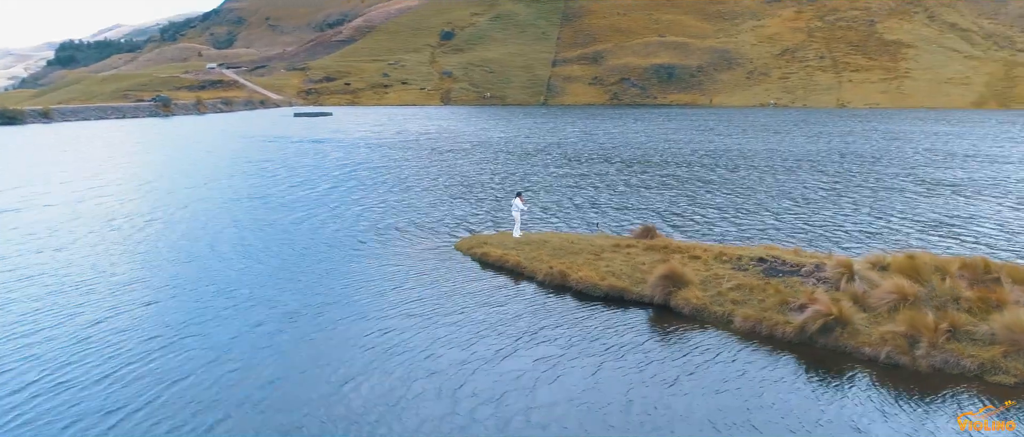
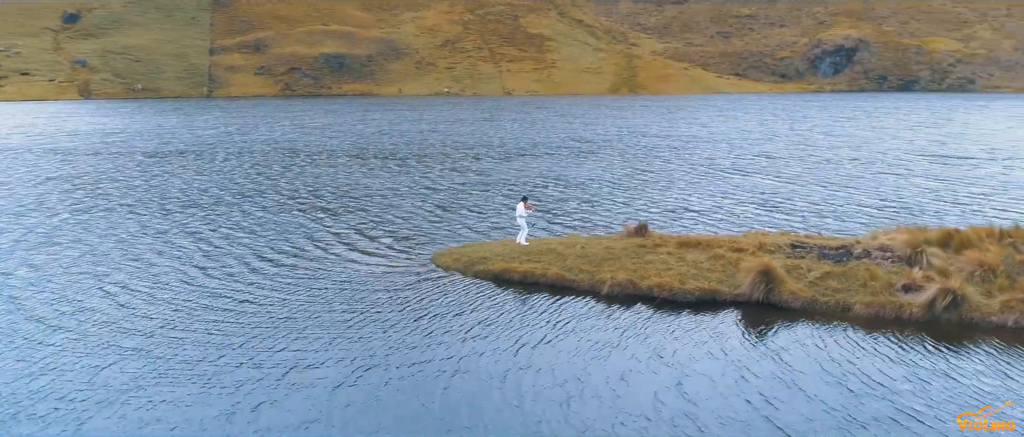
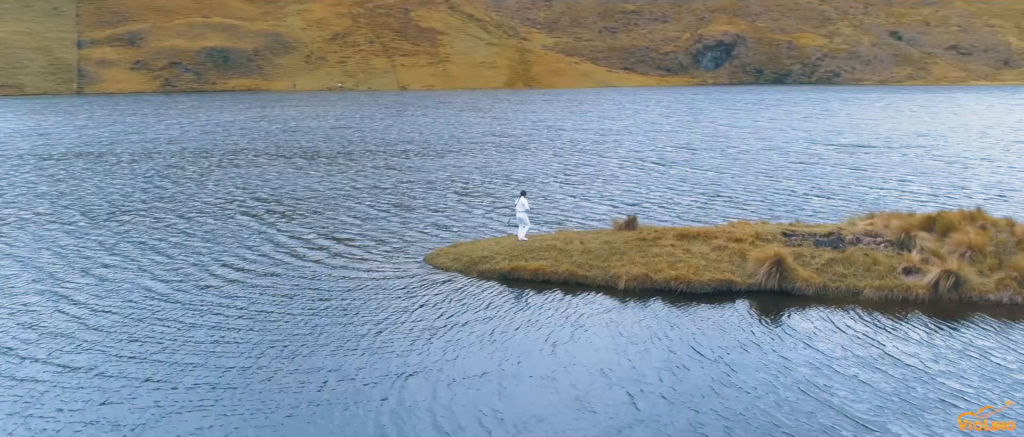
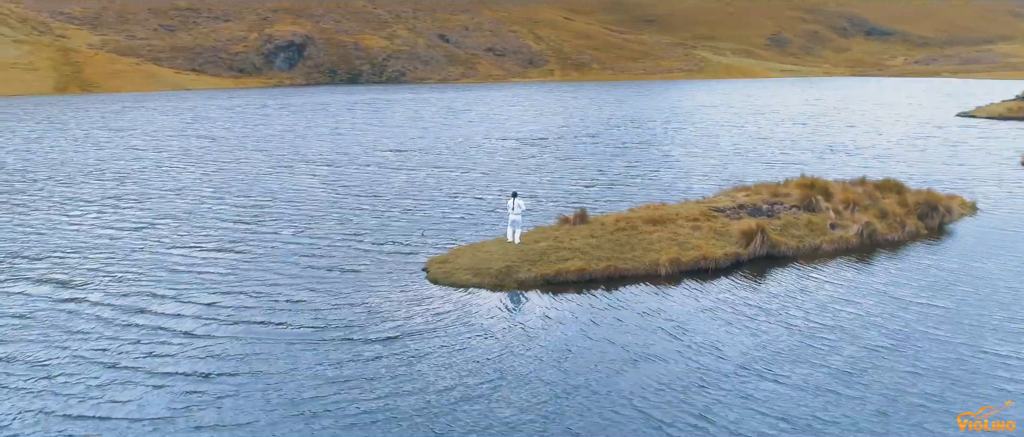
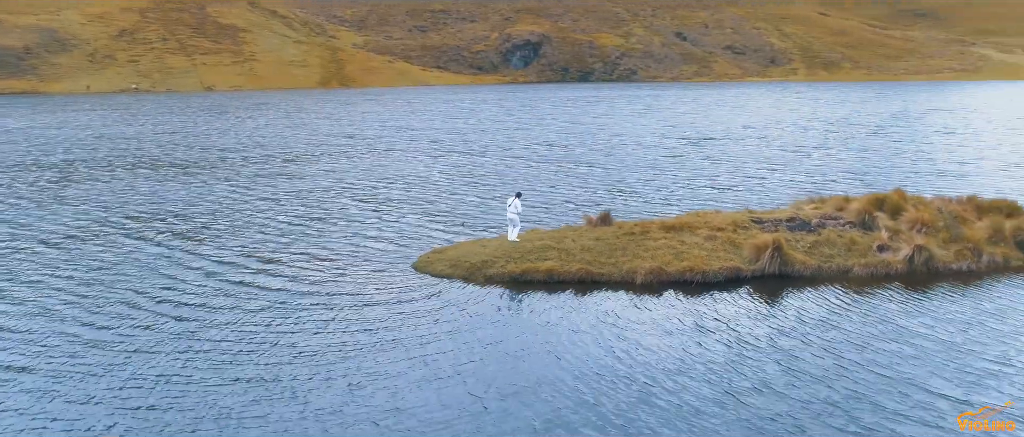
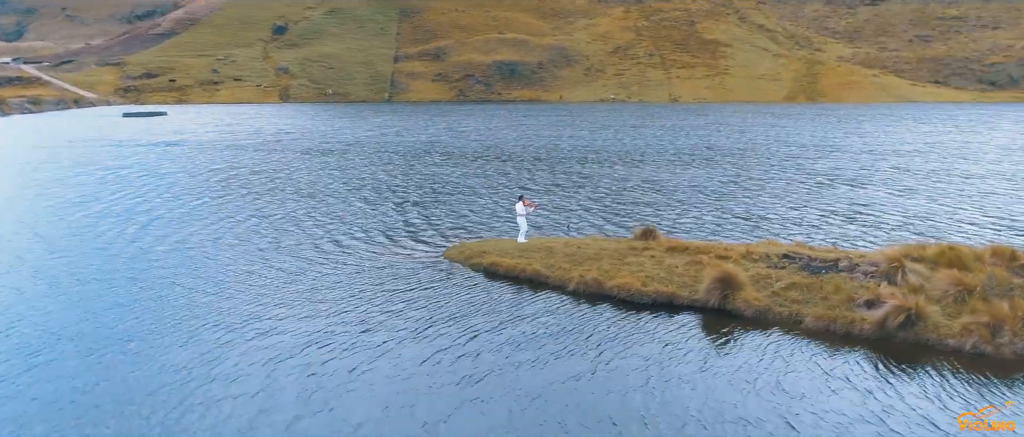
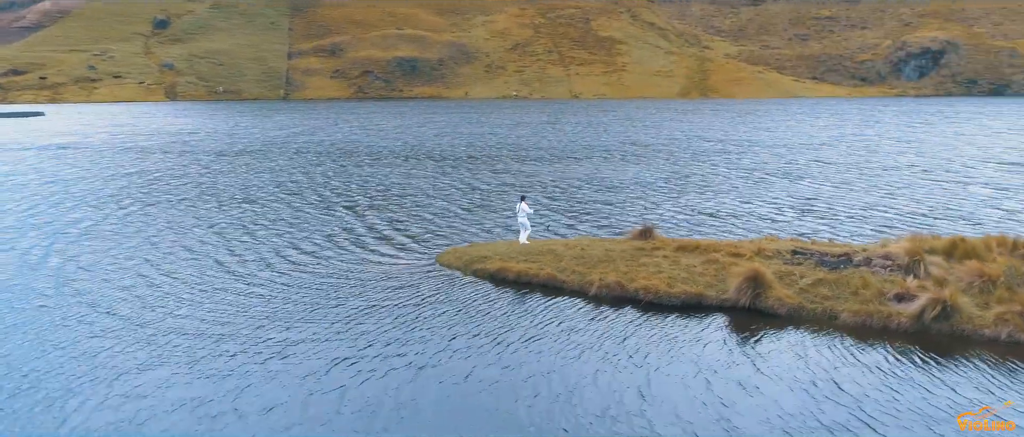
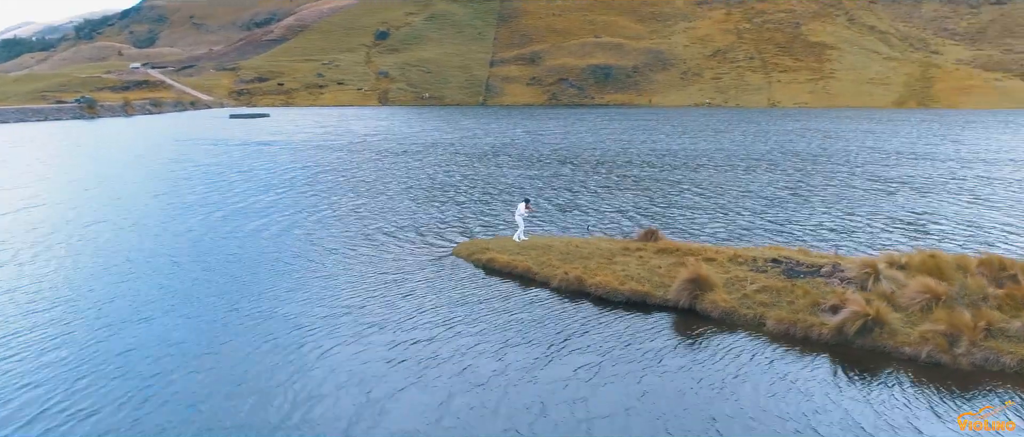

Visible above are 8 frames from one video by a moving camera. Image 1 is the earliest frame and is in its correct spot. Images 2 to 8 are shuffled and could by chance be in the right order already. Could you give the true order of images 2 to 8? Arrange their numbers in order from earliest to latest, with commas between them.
8, 6, 7, 2, 3, 5, 4
